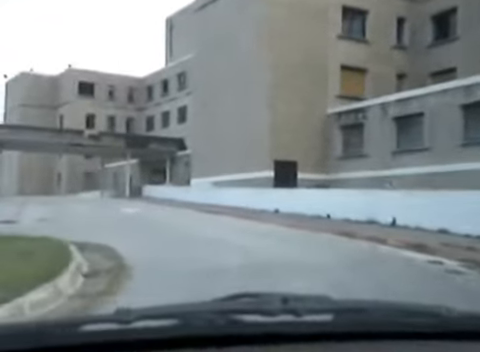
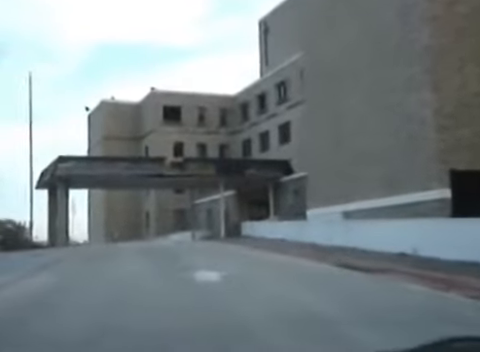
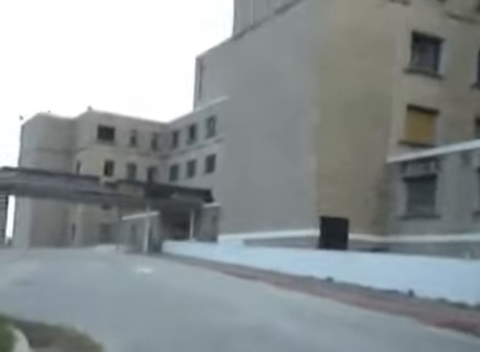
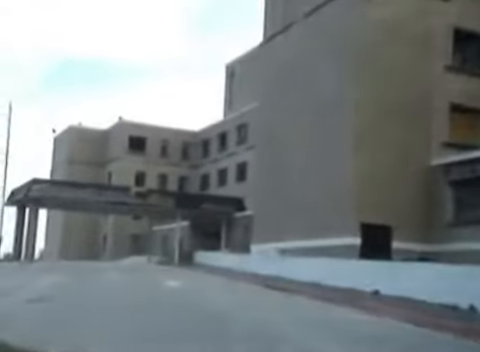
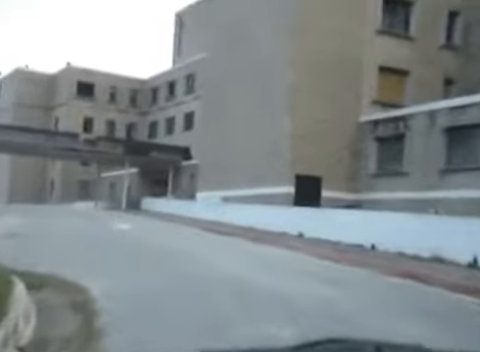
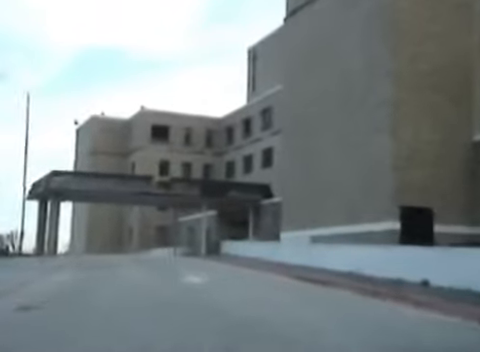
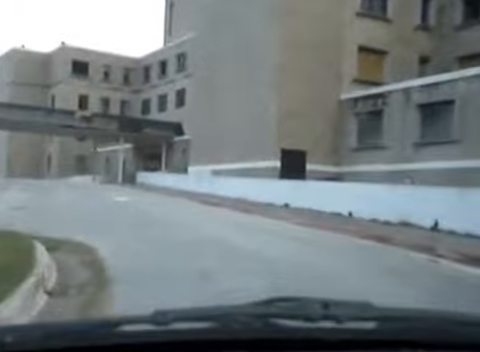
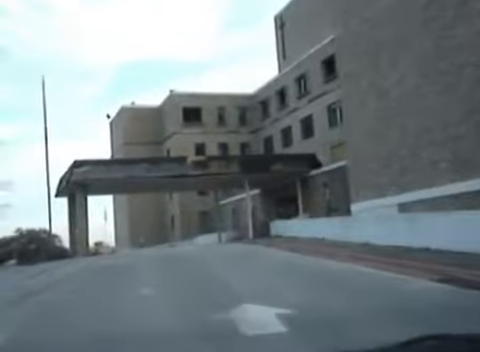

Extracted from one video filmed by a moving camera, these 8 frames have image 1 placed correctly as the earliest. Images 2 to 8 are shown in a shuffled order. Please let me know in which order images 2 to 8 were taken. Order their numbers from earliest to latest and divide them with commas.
7, 5, 3, 4, 6, 2, 8
